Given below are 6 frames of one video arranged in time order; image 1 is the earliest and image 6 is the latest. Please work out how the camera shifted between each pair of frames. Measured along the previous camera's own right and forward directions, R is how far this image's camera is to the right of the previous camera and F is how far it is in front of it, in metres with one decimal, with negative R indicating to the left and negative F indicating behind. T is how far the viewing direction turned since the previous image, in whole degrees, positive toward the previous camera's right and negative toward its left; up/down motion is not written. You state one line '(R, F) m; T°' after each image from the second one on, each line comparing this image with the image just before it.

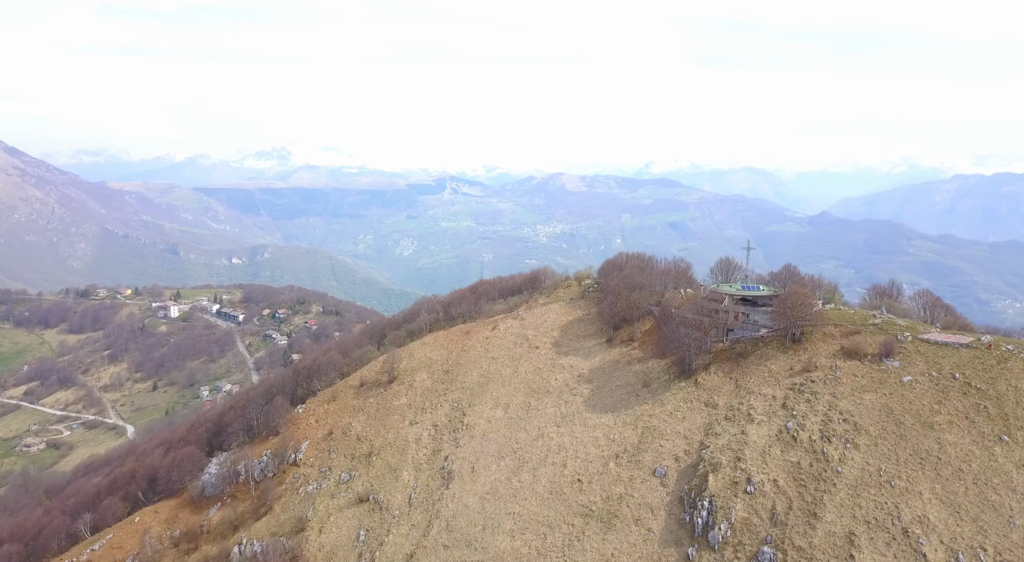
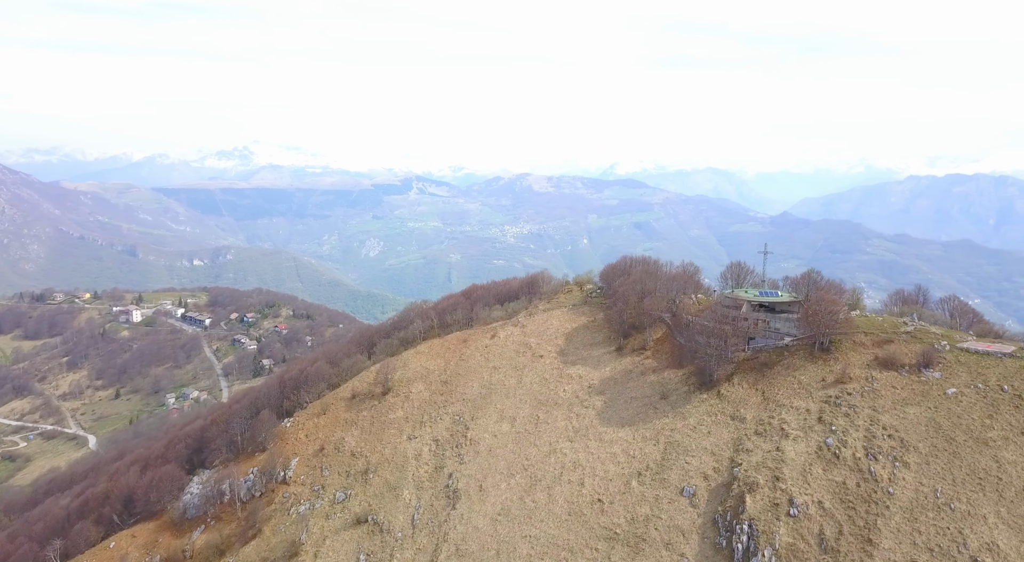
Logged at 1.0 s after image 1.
(-3.5, +3.1) m; +3°
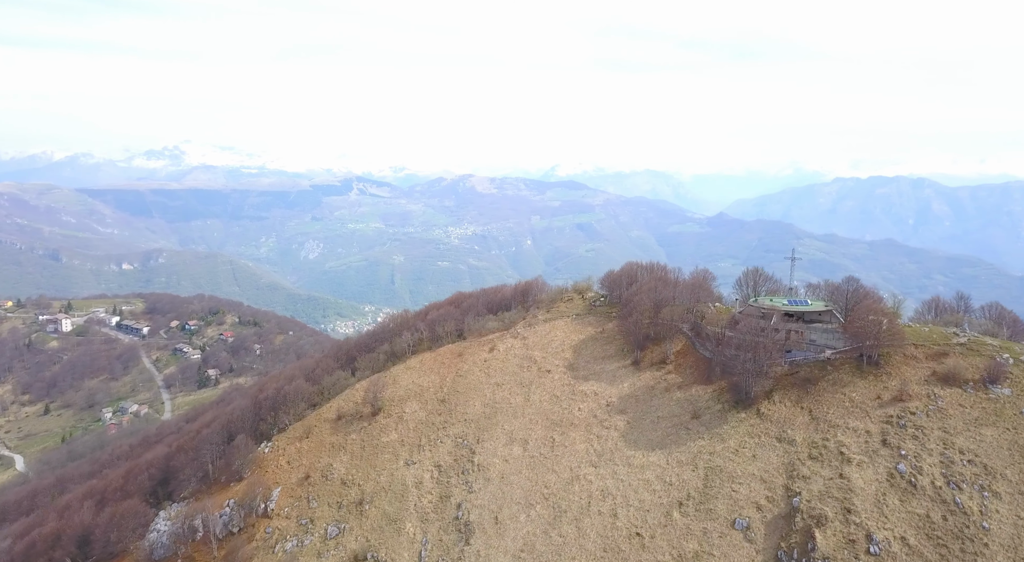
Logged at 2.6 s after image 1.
(-5.6, +5.1) m; +5°
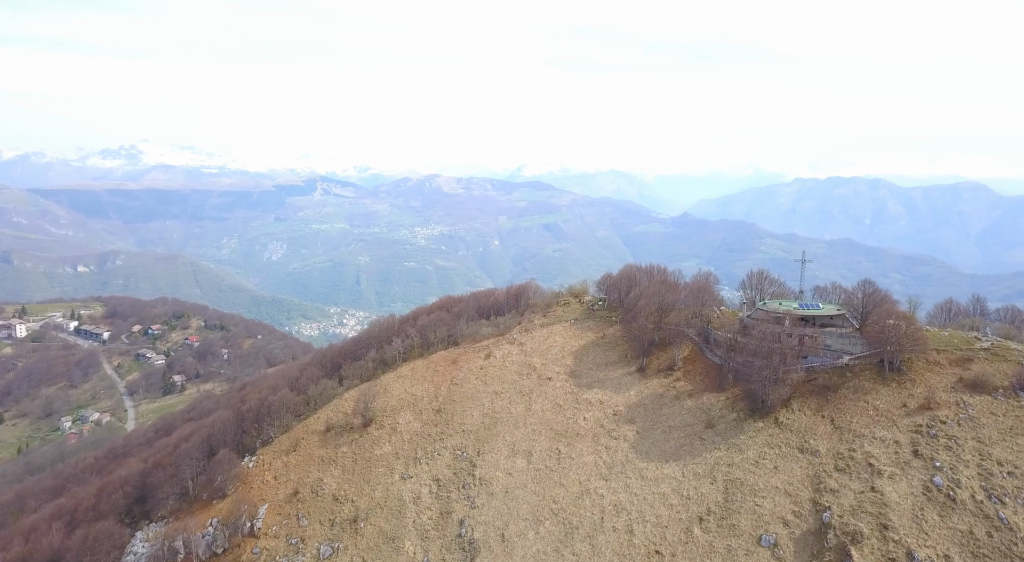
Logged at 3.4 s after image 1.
(-2.8, +2.6) m; +3°
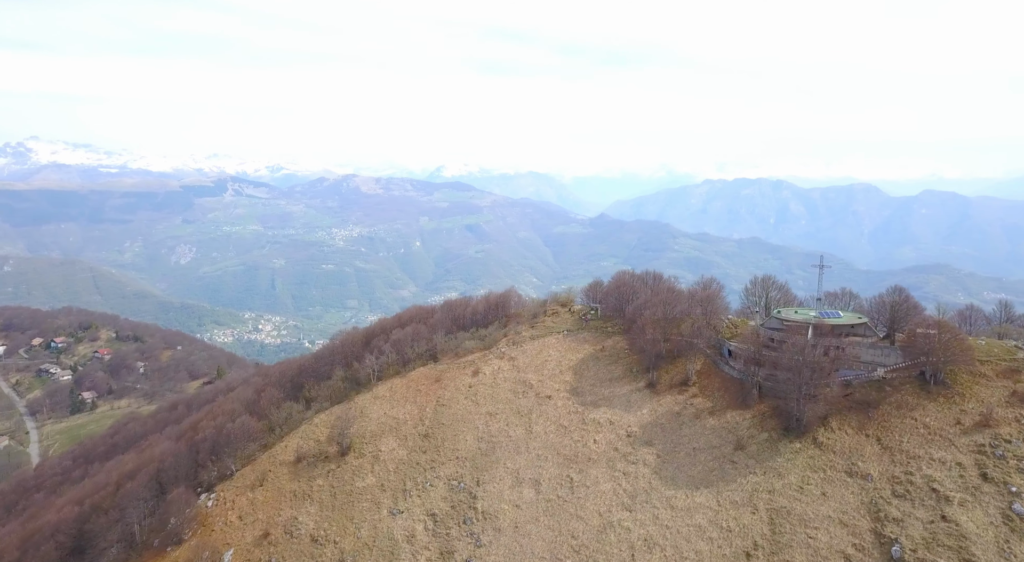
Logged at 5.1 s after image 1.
(-5.8, +5.7) m; +6°
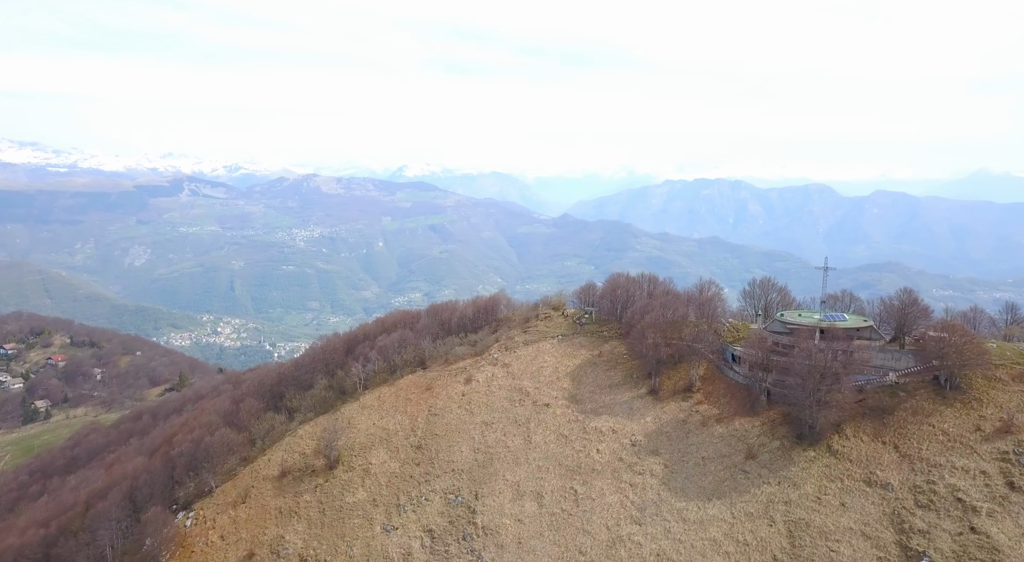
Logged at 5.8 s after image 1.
(-2.5, +2.3) m; +3°
